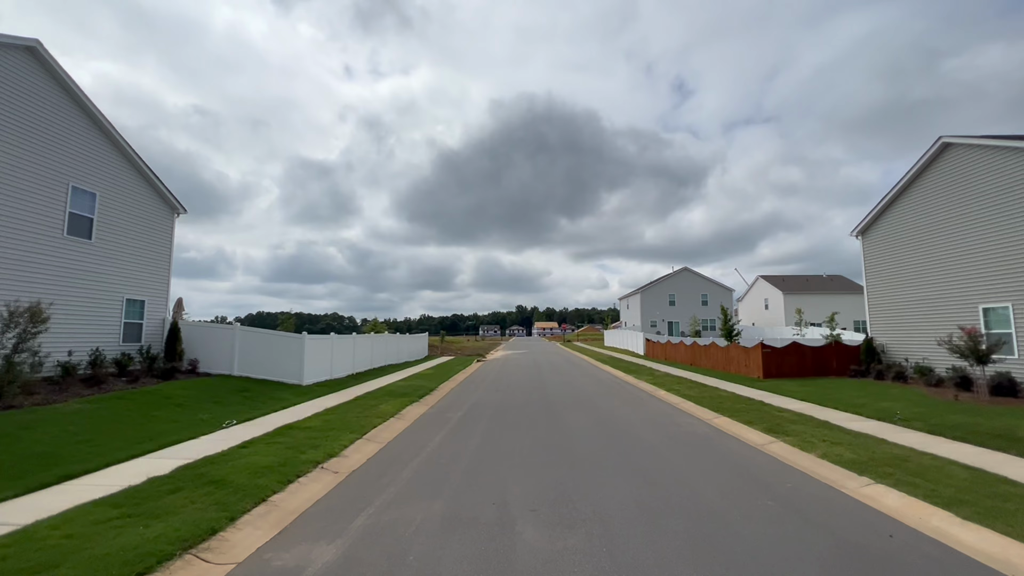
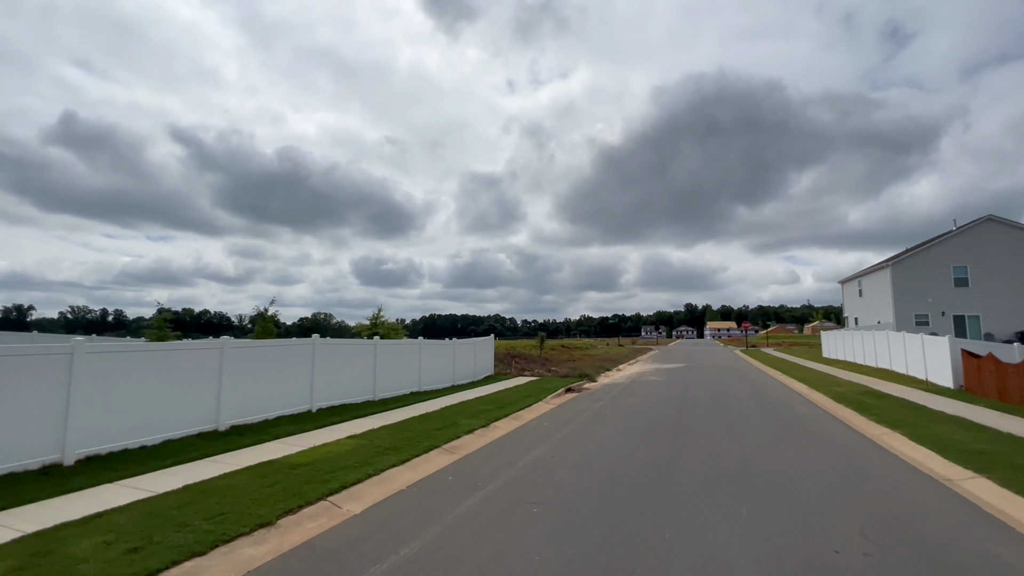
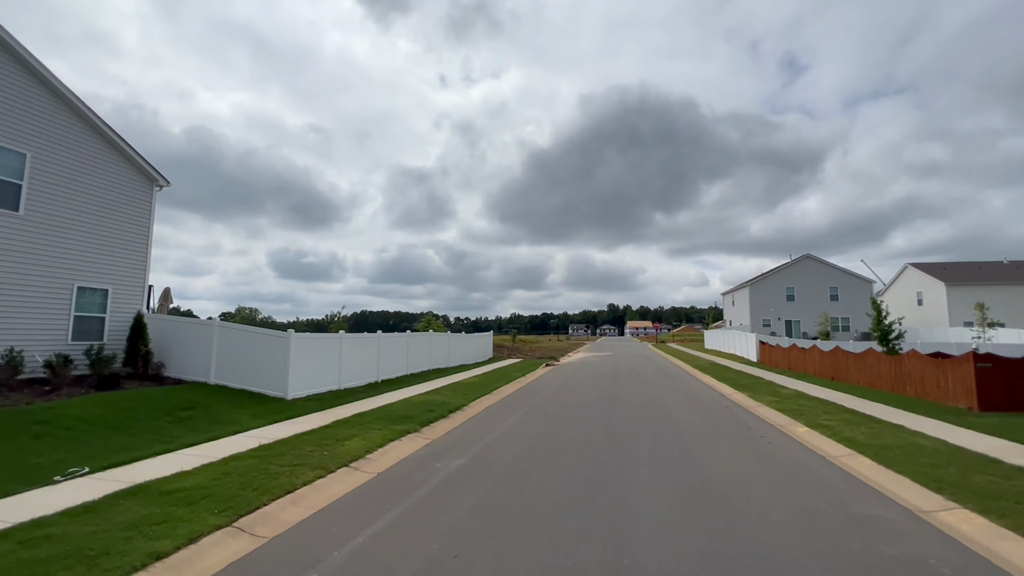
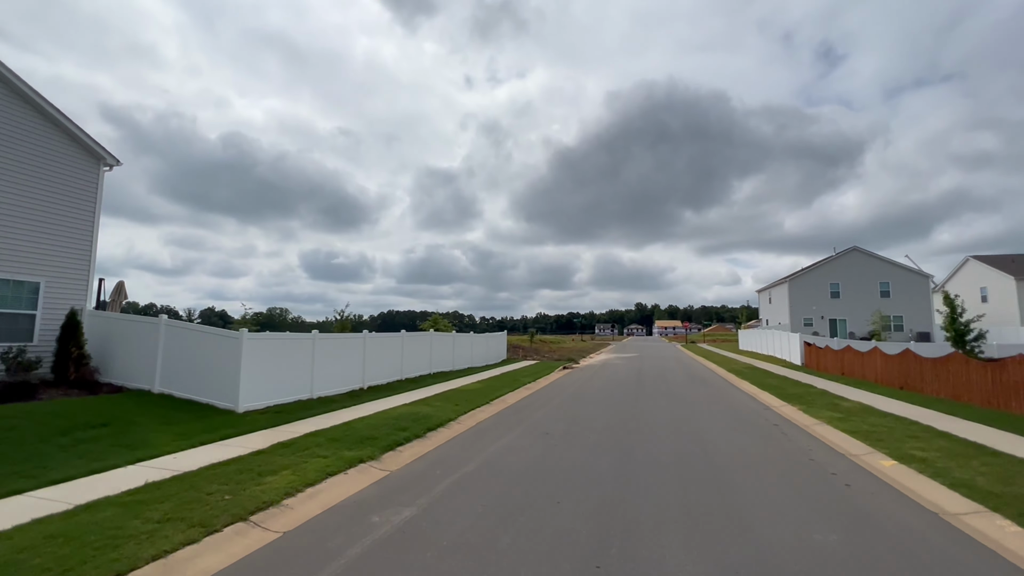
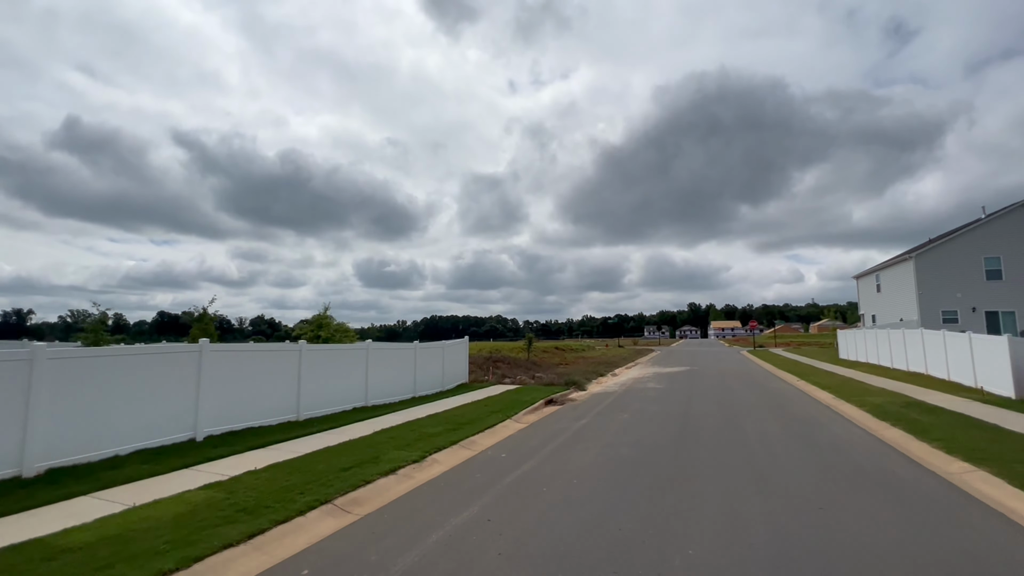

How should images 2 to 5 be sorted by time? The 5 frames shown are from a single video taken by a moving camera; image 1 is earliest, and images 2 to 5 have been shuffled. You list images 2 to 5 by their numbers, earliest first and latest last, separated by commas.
3, 4, 2, 5
